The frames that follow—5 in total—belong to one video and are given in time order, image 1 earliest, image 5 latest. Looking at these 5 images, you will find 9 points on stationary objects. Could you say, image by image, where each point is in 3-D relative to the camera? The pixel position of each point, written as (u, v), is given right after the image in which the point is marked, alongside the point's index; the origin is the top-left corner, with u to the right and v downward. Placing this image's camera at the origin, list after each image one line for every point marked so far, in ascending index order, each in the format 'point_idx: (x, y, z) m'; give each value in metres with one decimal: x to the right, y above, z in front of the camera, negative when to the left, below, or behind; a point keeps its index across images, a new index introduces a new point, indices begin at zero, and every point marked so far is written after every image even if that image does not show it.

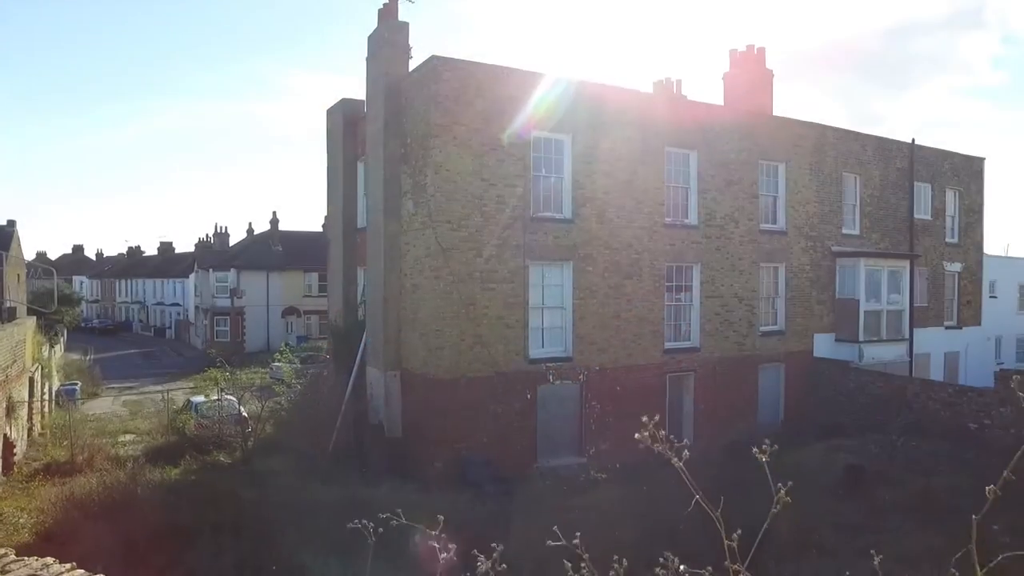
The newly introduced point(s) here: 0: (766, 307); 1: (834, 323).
0: (+6.8, -0.5, +18.5) m
1: (+9.1, -0.9, +19.6) m
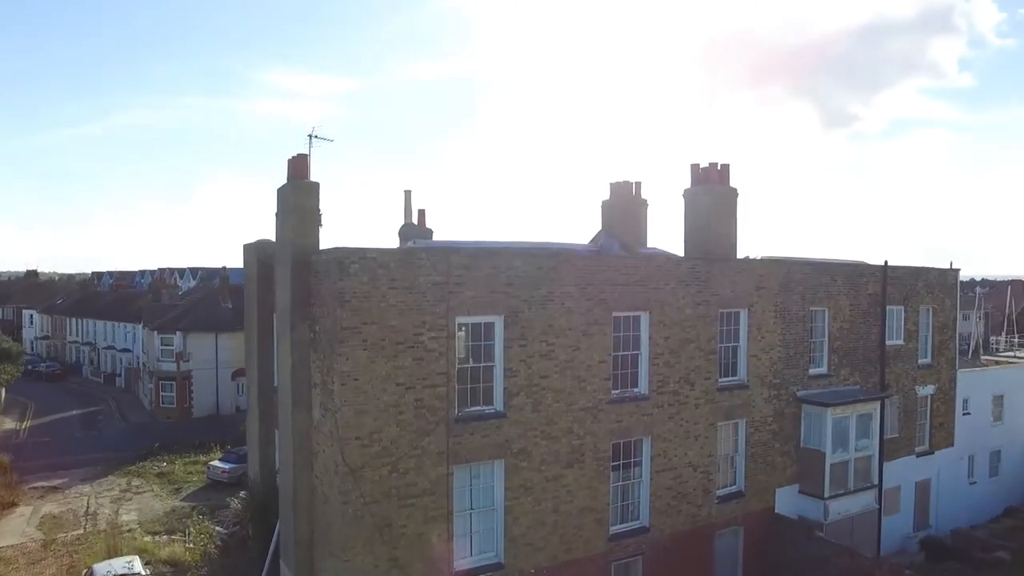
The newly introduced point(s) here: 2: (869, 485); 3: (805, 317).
0: (+5.2, -4.4, +17.0) m
1: (+7.5, -4.8, +18.1) m
2: (+9.7, -5.3, +18.7) m
3: (+7.7, -0.8, +18.2) m
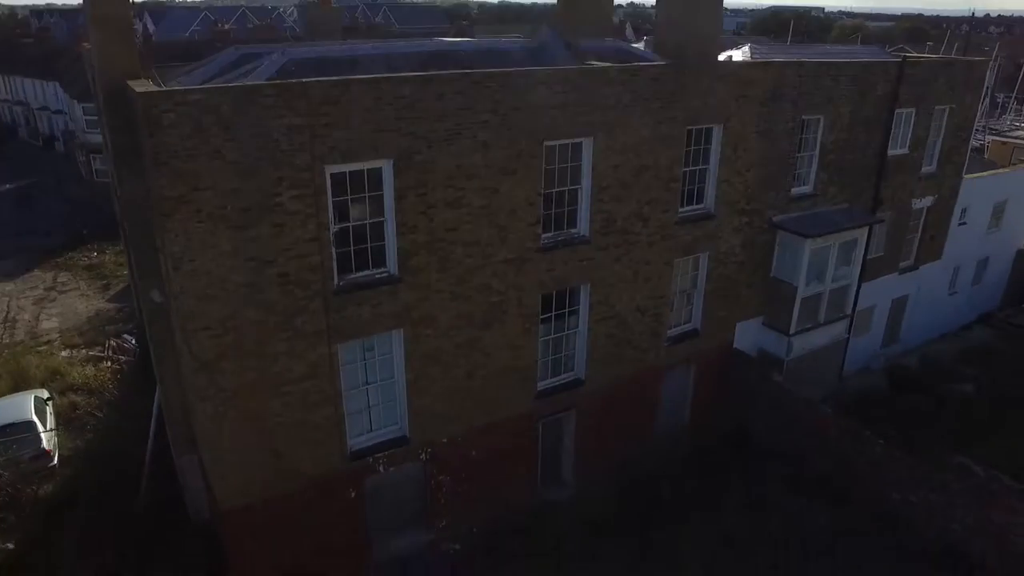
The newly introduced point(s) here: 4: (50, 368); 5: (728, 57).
0: (+3.6, -0.4, +15.0) m
1: (+5.9, -0.4, +16.1) m
2: (+8.0, -0.7, +16.9) m
3: (+6.1, +3.4, +14.7) m
4: (-11.9, -2.0, +17.8) m
5: (+4.8, +5.1, +15.2) m
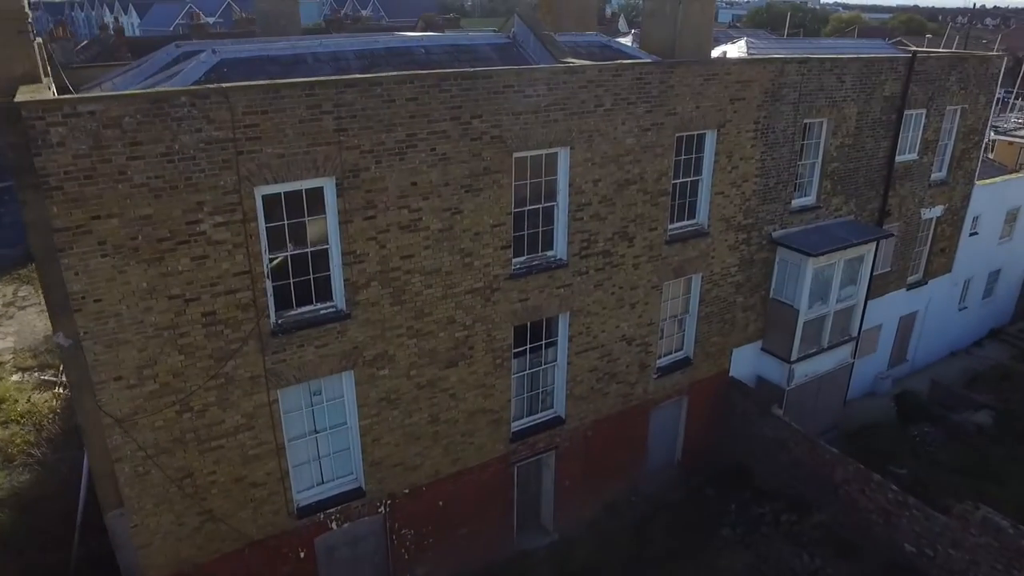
0: (+3.1, -0.9, +13.6) m
1: (+5.4, -0.9, +14.8) m
2: (+7.5, -1.1, +15.5) m
3: (+5.6, +2.9, +13.4) m
4: (-12.4, -2.6, +16.4) m
5: (+4.3, +4.6, +13.9) m
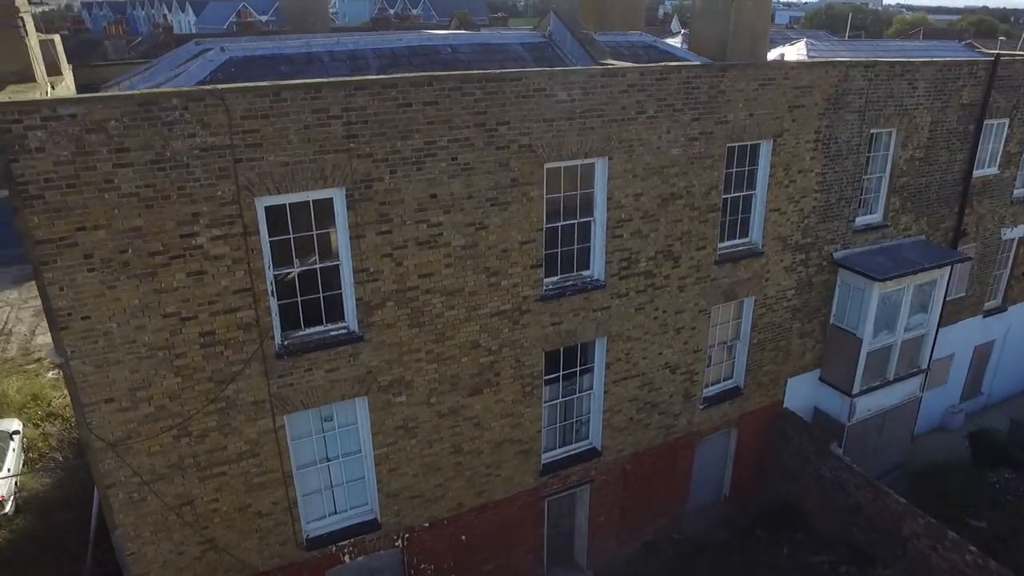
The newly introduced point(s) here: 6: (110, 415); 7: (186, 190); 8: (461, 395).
0: (+3.7, -1.3, +12.5) m
1: (+6.1, -1.3, +13.6) m
2: (+8.3, -1.7, +14.1) m
3: (+6.3, +2.4, +12.2) m
4: (-11.6, -2.7, +16.3) m
5: (+5.1, +4.2, +12.7) m
6: (-4.5, -1.4, +7.8) m
7: (-3.4, +1.0, +7.3) m
8: (-0.7, -1.5, +9.8) m
